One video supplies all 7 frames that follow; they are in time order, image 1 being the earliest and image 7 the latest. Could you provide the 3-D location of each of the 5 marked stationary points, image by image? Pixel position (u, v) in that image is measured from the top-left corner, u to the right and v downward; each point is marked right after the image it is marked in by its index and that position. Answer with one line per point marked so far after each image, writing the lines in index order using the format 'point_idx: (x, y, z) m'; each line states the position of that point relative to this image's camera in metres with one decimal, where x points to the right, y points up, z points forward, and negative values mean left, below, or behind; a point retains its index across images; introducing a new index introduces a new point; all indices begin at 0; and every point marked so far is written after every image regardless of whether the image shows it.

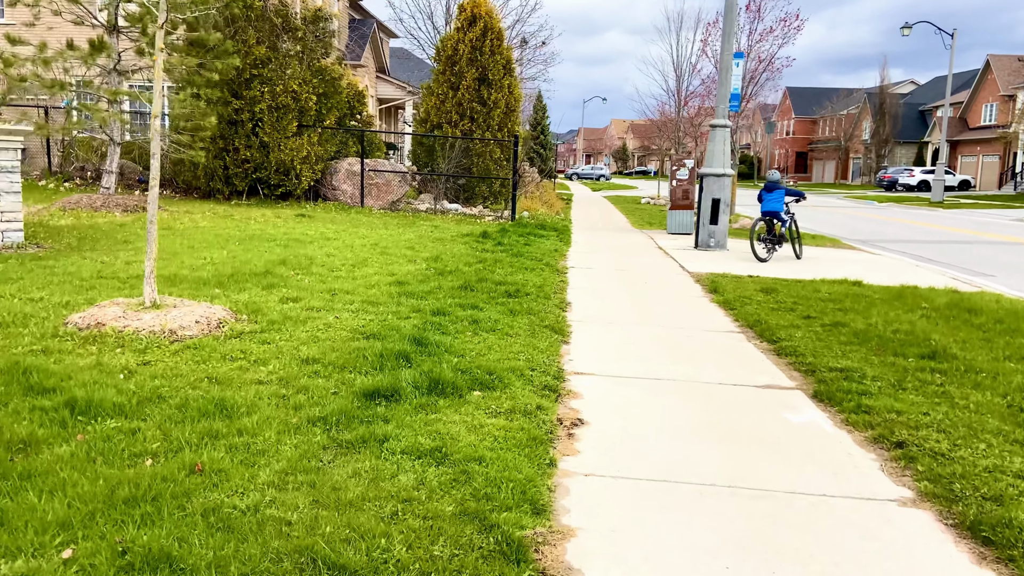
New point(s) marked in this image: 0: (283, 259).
0: (-2.5, +0.3, +8.1) m
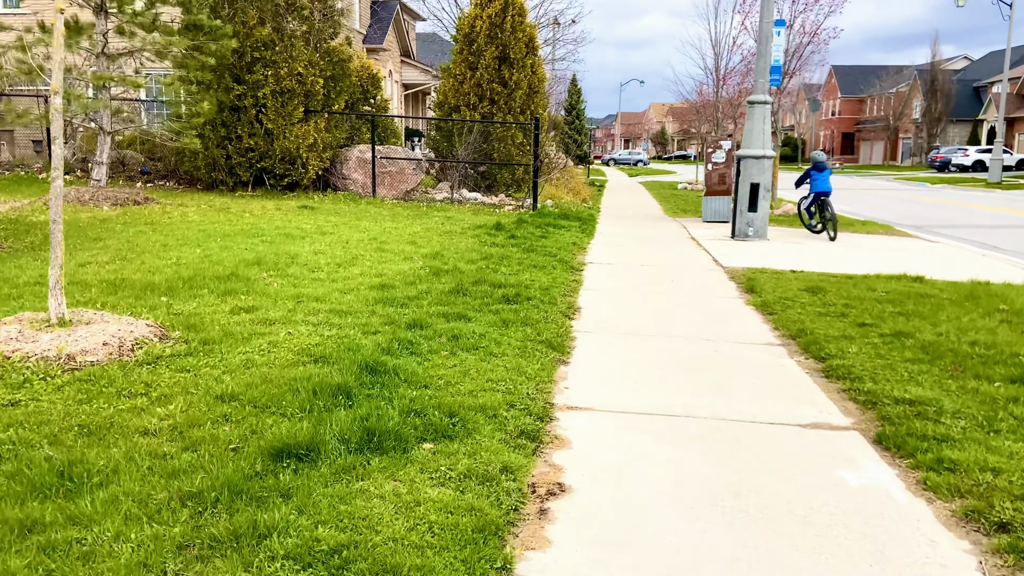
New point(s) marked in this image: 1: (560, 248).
0: (-2.5, +0.3, +7.2) m
1: (+0.6, +0.5, +9.2) m
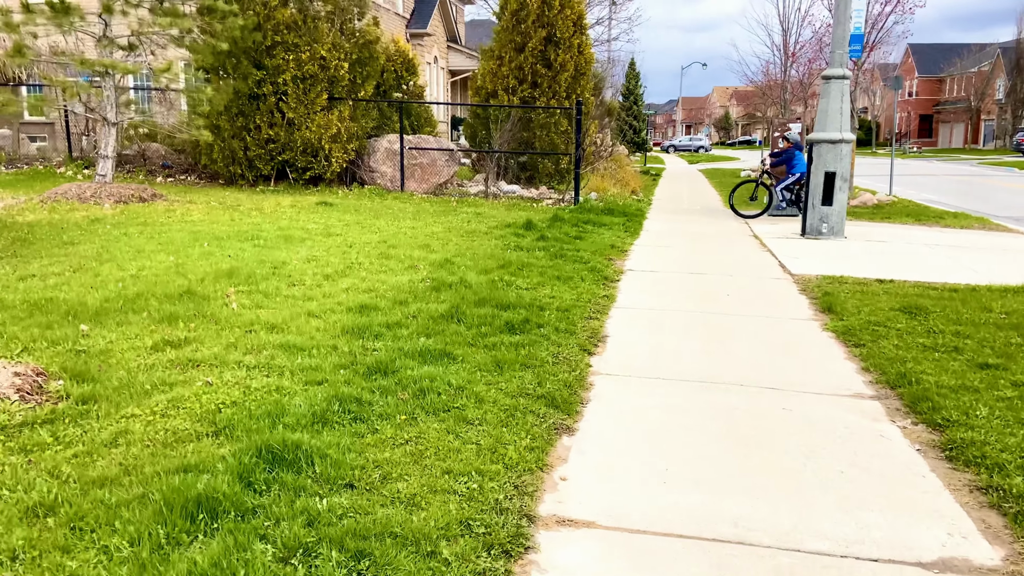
0: (-2.3, +0.2, +6.2) m
1: (+0.9, +0.4, +7.9) m
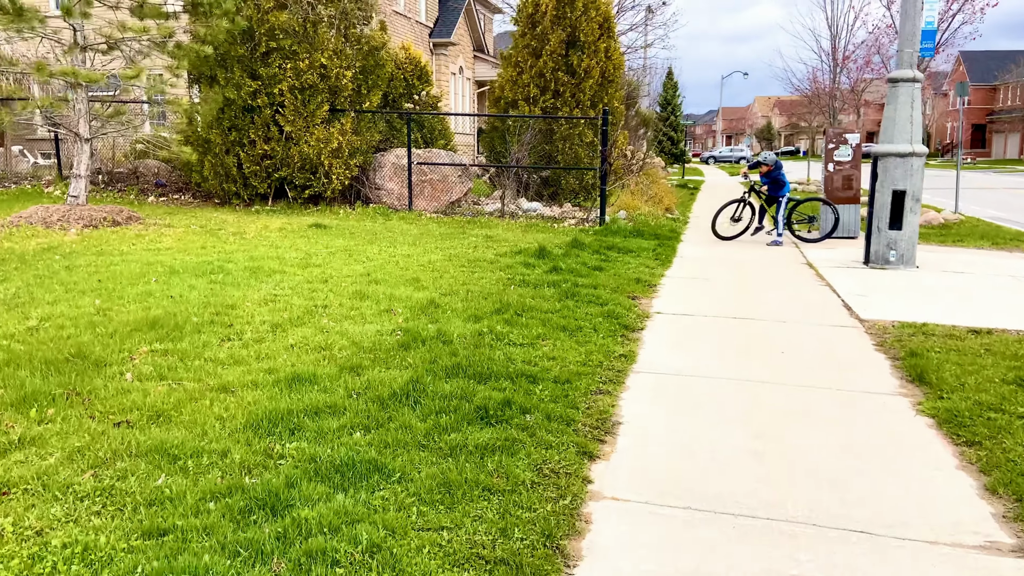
0: (-2.4, -0.2, +5.0) m
1: (+0.9, 0.0, +6.6) m
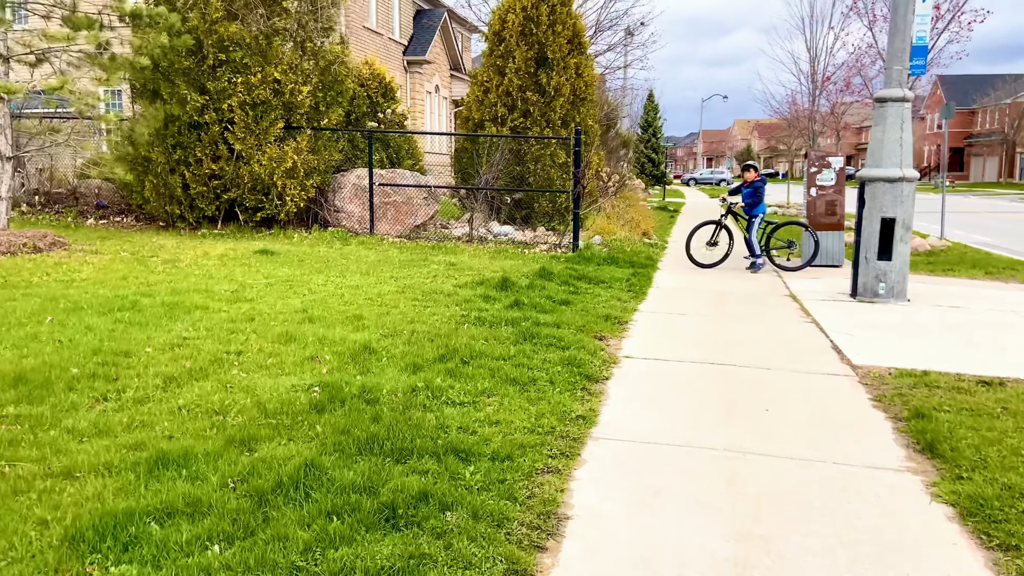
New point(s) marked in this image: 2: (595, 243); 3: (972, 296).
0: (-2.7, -0.5, +4.2) m
1: (+0.6, -0.3, +5.8) m
2: (+1.3, +0.7, +11.2) m
3: (+5.1, -0.1, +8.1) m
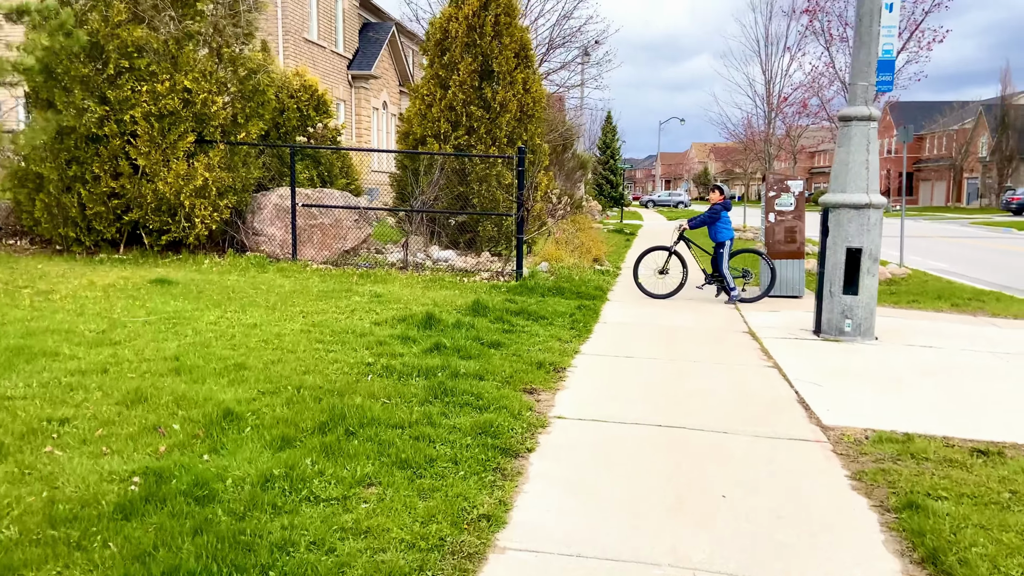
0: (-3.2, -0.7, +3.1) m
1: (0.0, -0.6, +4.9) m
2: (+0.4, +0.2, +10.4) m
3: (+4.4, -0.5, +7.4) m
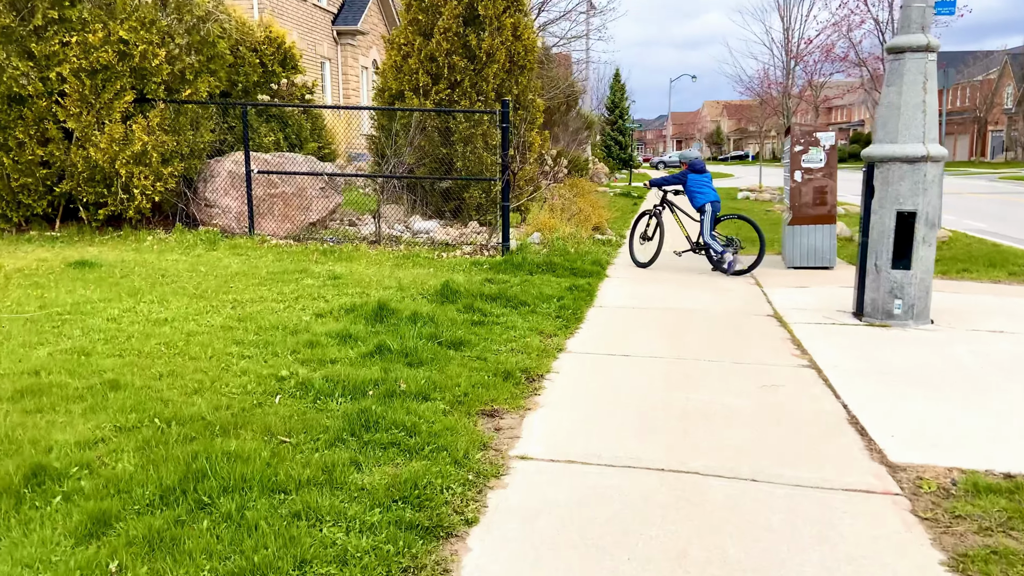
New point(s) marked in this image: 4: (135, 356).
0: (-3.4, -0.8, +2.0) m
1: (-0.3, -0.6, +3.7) m
2: (+0.3, +0.6, +9.1) m
3: (+4.2, -0.2, +6.1) m
4: (-2.2, -0.4, +4.3) m
